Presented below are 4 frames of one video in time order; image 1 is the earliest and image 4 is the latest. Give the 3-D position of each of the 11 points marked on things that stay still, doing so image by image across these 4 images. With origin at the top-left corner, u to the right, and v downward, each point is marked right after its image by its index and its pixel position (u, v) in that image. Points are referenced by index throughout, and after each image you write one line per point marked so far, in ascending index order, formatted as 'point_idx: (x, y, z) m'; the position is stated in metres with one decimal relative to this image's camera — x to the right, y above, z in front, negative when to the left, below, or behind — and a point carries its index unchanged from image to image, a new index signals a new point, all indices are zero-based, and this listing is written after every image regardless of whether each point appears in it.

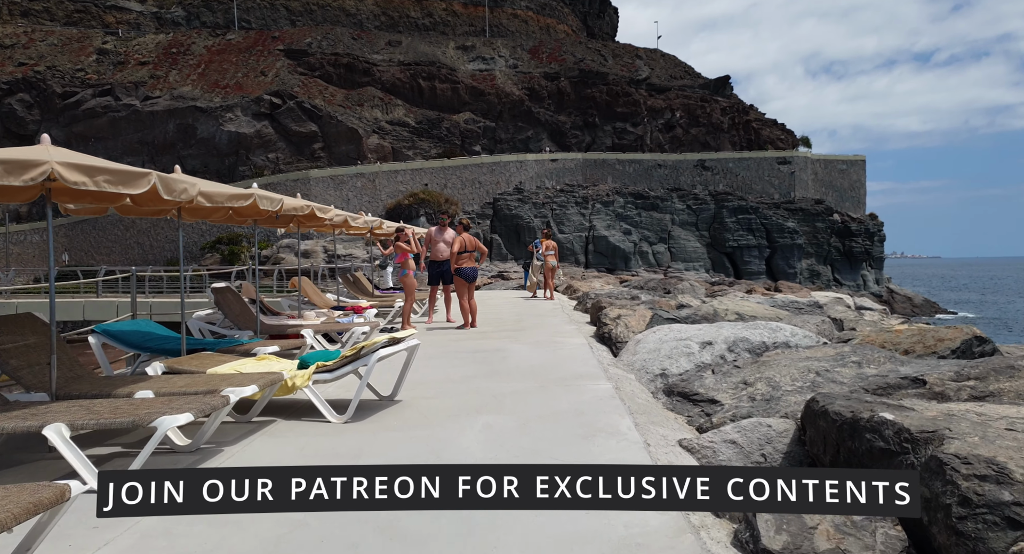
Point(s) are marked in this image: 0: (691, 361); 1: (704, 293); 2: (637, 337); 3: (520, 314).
0: (+1.7, -0.8, +5.3) m
1: (+6.5, -0.6, +18.9) m
2: (+1.5, -0.7, +6.6) m
3: (+0.2, -0.7, +11.0) m
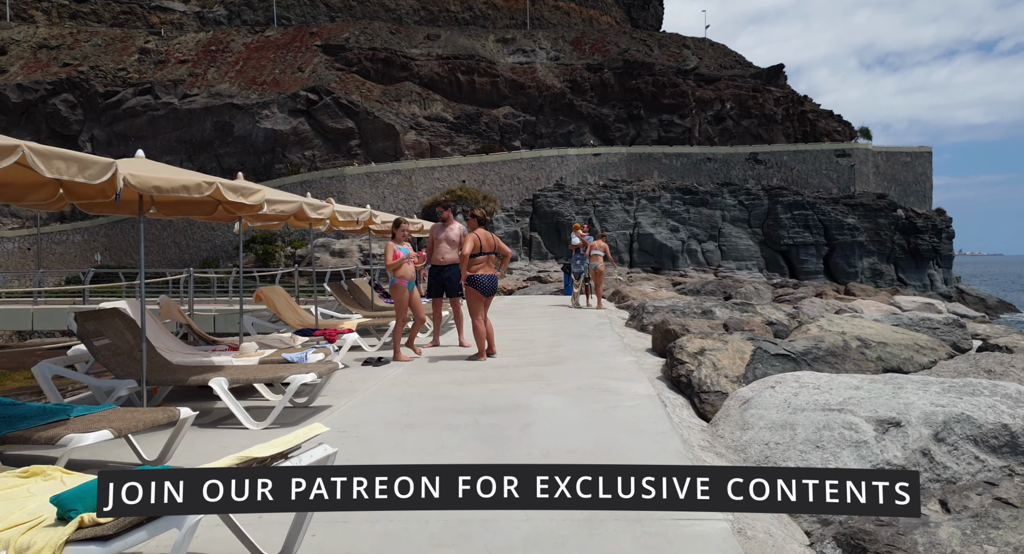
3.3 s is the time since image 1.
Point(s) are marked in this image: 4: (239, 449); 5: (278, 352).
0: (+1.8, -1.0, +2.9) m
1: (+7.6, -0.7, +16.0) m
2: (+1.7, -0.9, +4.1) m
3: (+0.7, -0.8, +8.6) m
4: (-1.7, -1.1, +3.4) m
5: (-2.1, -0.7, +5.0) m
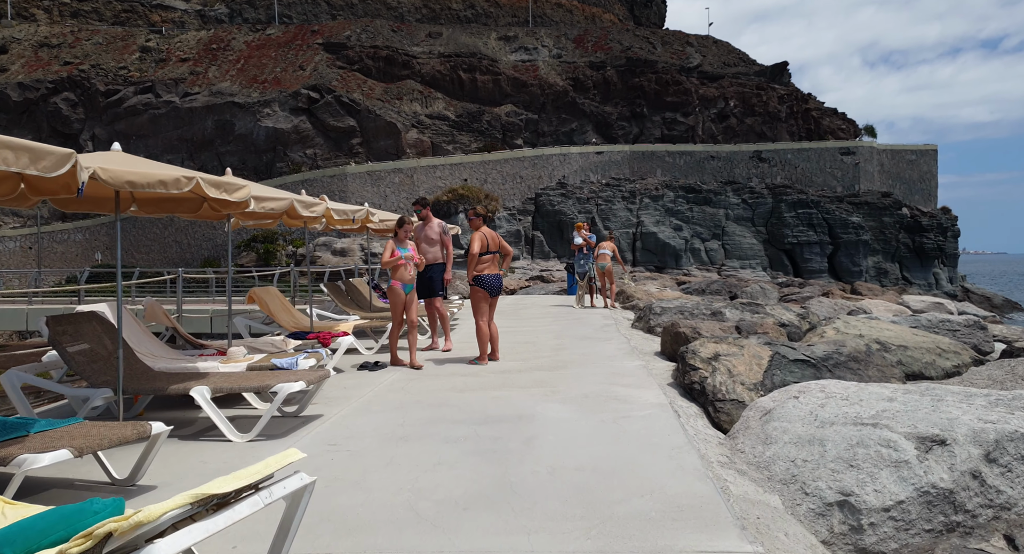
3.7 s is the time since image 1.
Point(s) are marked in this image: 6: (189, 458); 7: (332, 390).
0: (+1.9, -1.0, +2.6) m
1: (+7.7, -0.7, +15.7) m
2: (+1.7, -0.9, +3.8) m
3: (+0.7, -0.8, +8.3) m
4: (-1.7, -1.1, +3.2) m
5: (-2.1, -0.7, +4.8) m
6: (-1.9, -1.1, +3.3) m
7: (-1.6, -1.0, +5.0) m
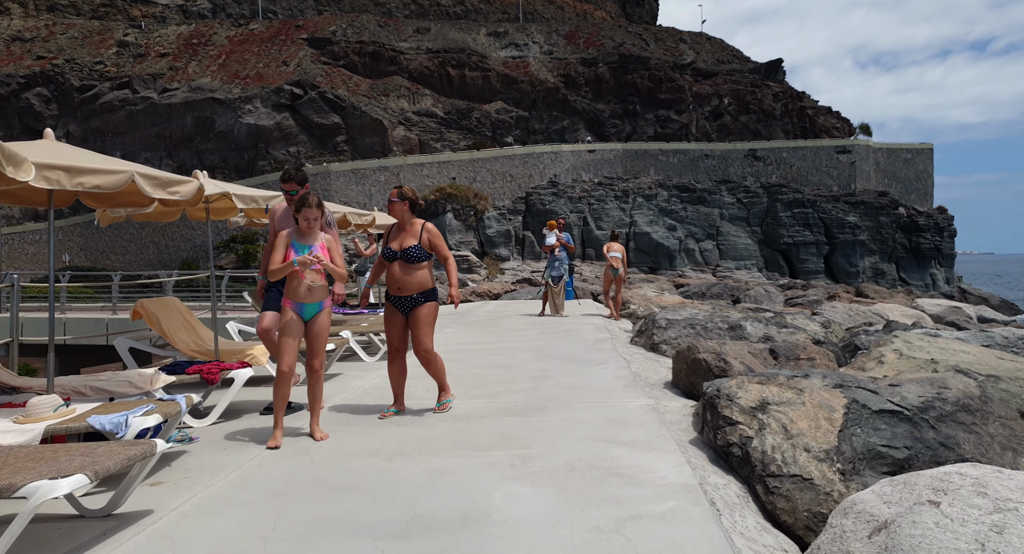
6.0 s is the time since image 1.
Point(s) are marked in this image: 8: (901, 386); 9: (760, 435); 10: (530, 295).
0: (+1.6, -1.0, +1.1) m
1: (+7.2, -0.8, +14.2) m
2: (+1.4, -0.9, +2.3) m
3: (+0.4, -0.9, +6.8) m
4: (-2.0, -1.2, +1.6) m
5: (-2.4, -0.8, +3.2) m
6: (-2.2, -1.2, +1.7) m
7: (-1.9, -1.1, +3.4) m
8: (+2.4, -0.7, +3.4) m
9: (+1.4, -0.9, +3.0) m
10: (+0.6, -0.5, +16.0) m
